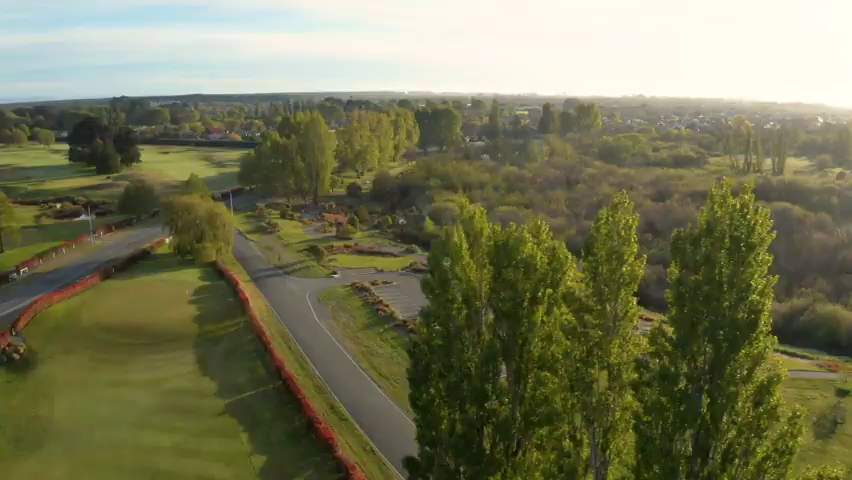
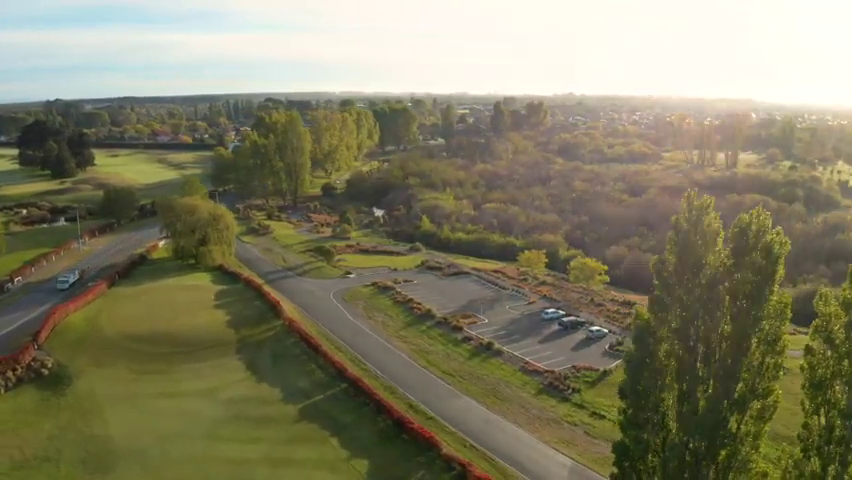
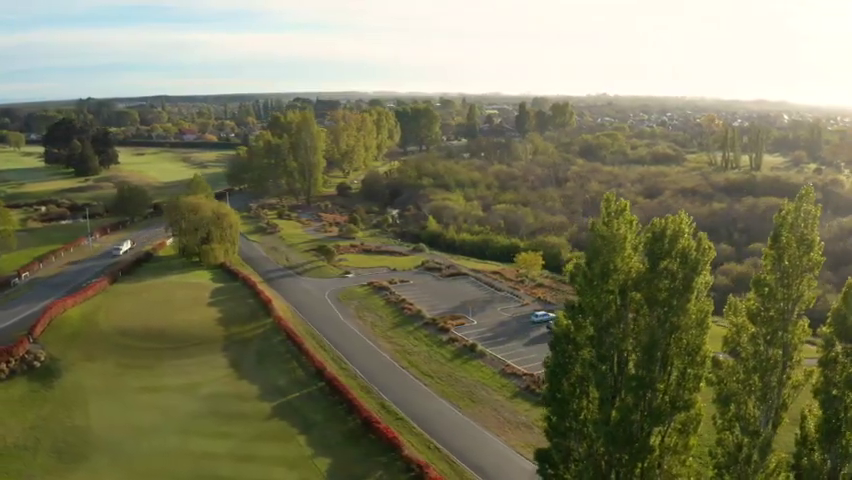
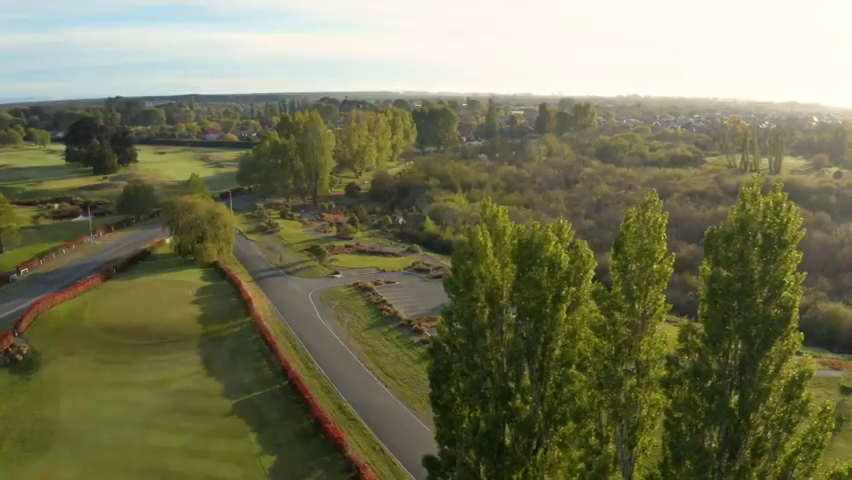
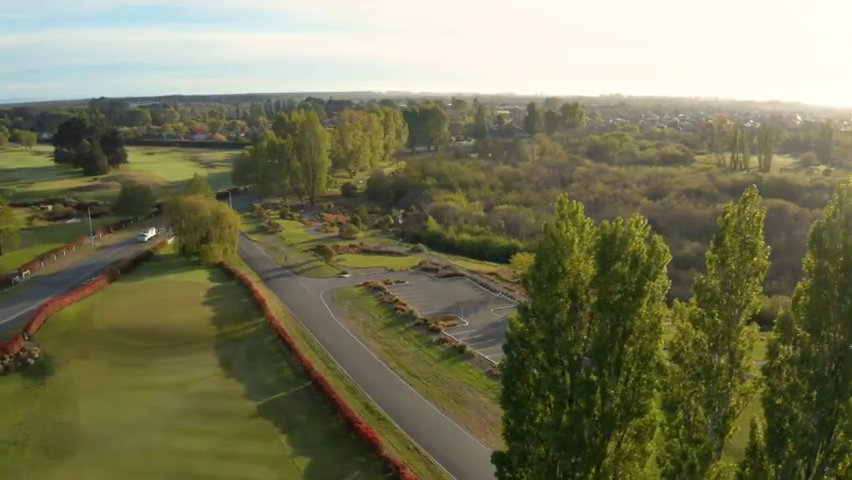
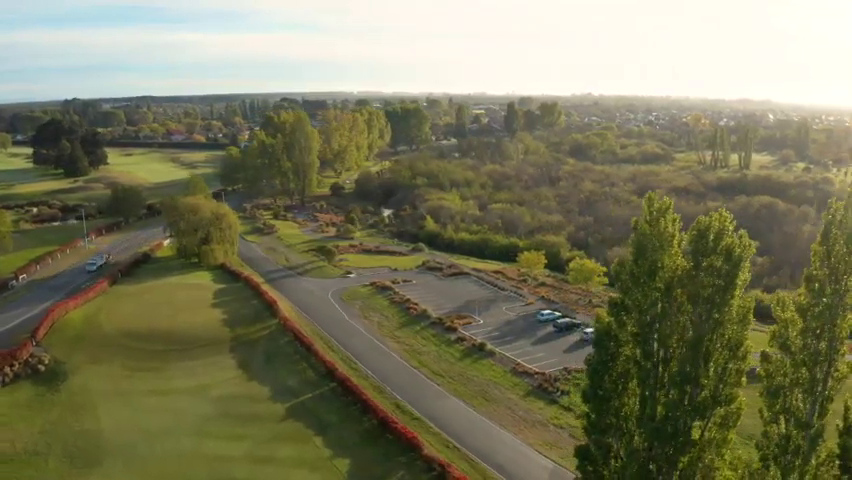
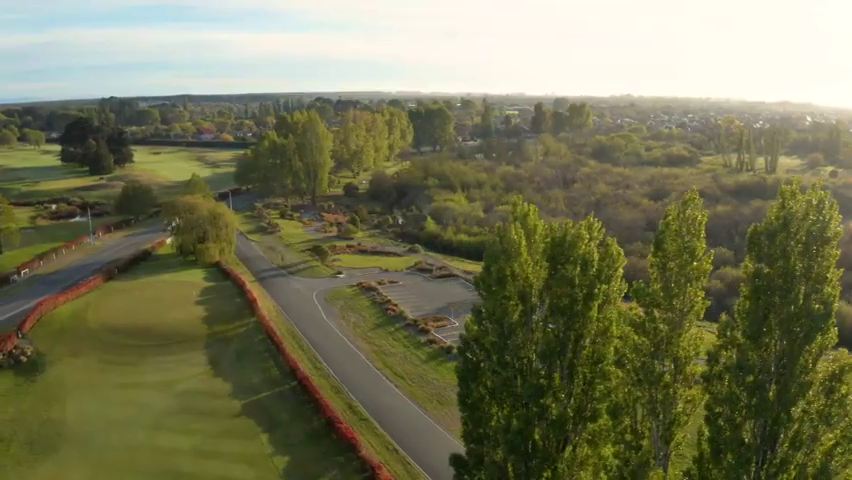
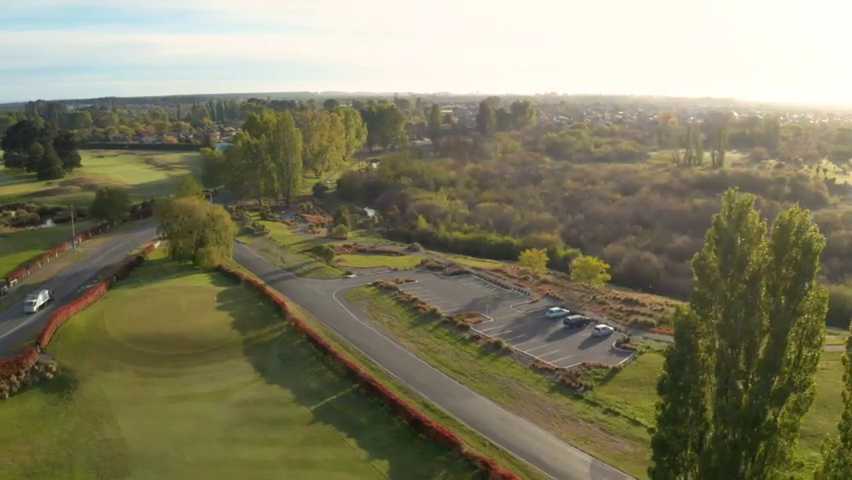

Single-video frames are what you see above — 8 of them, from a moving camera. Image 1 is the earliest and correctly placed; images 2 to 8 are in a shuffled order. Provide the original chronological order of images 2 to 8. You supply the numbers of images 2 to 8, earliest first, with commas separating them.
4, 7, 5, 3, 6, 2, 8
